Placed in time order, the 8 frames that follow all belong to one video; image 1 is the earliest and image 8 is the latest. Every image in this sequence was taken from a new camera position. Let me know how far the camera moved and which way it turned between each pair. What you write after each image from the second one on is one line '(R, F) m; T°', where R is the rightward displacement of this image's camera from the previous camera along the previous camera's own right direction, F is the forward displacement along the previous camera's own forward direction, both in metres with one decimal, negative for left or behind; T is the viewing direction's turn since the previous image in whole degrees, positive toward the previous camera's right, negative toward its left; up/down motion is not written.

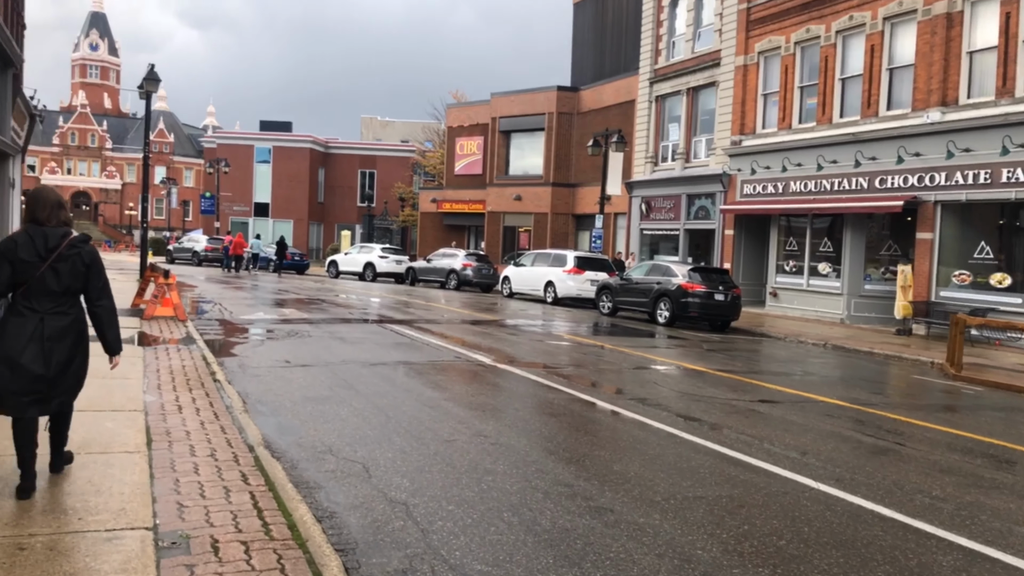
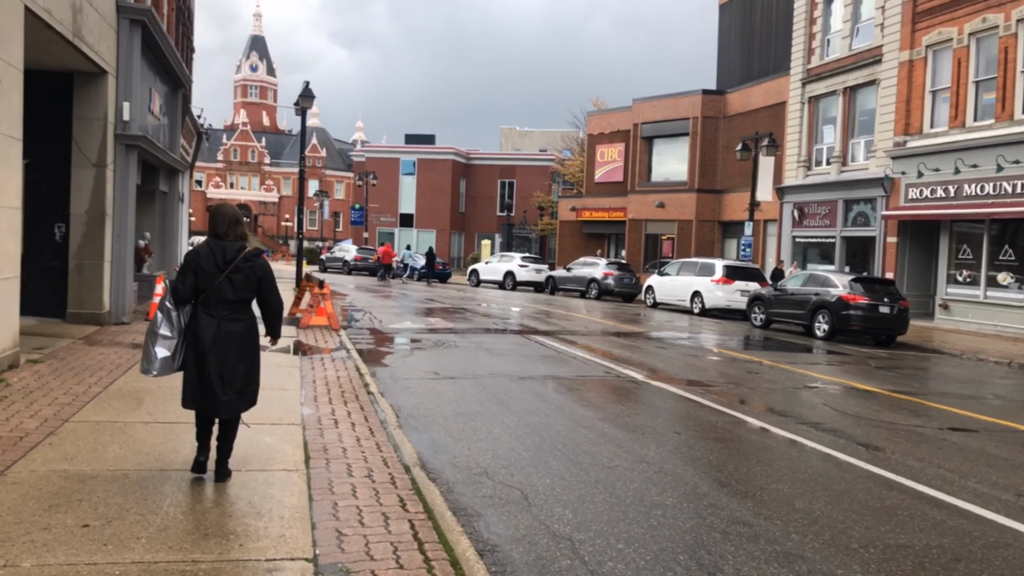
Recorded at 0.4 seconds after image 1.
(-0.2, +0.4) m; -9°
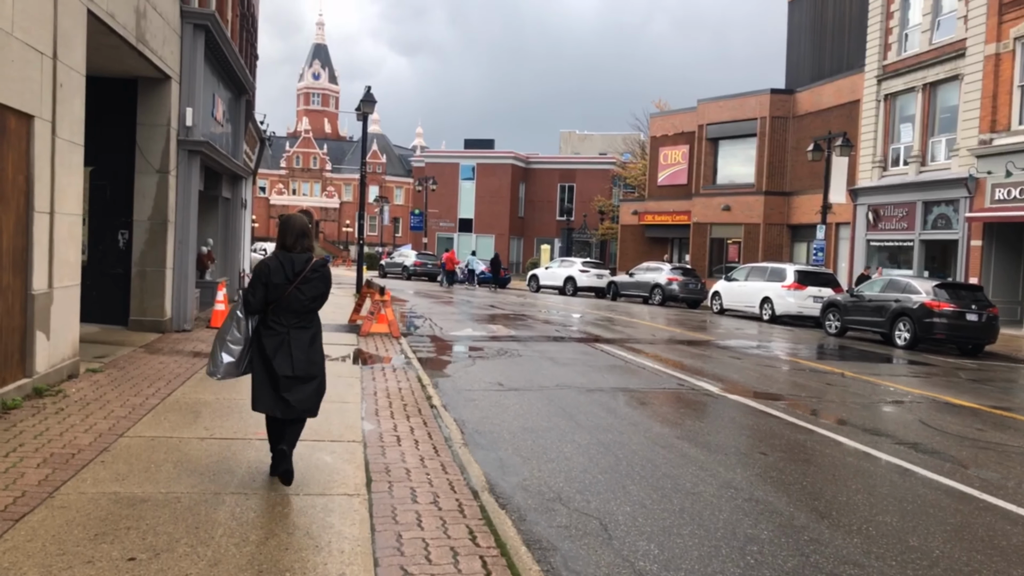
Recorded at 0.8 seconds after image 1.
(-0.1, +0.5) m; -4°
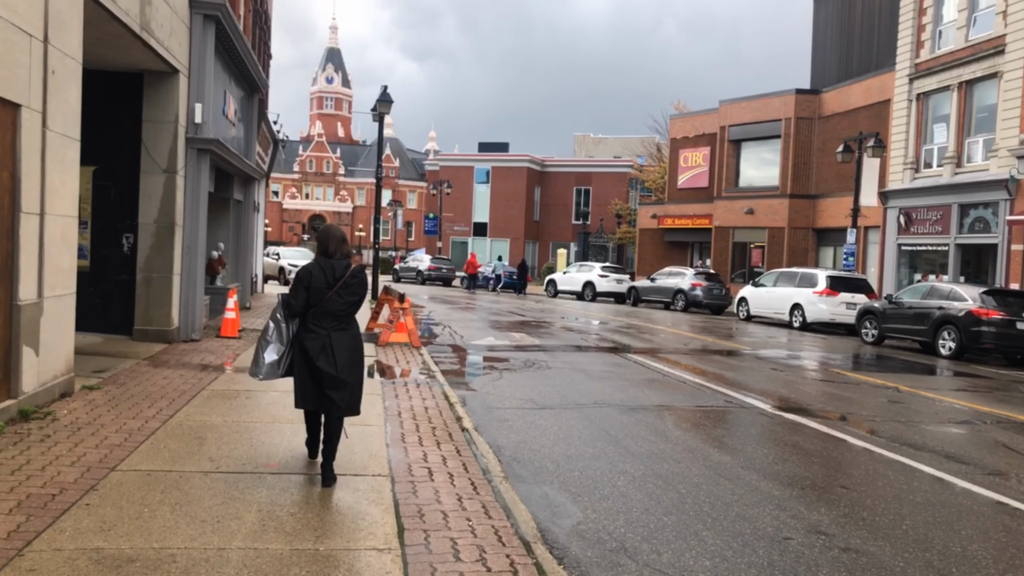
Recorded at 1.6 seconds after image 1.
(-0.3, +0.8) m; -1°
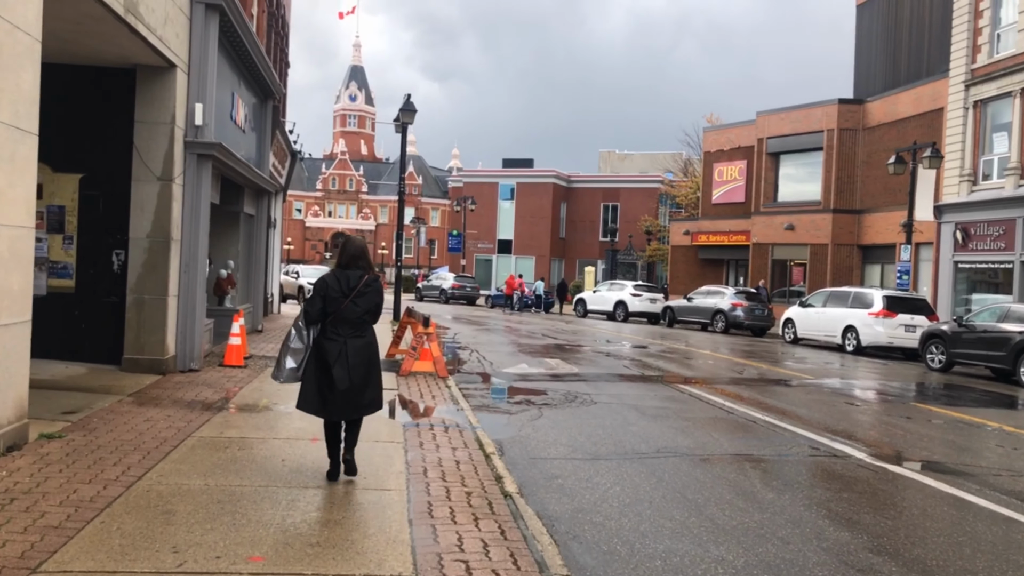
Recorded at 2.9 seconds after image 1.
(-0.2, +1.5) m; -1°
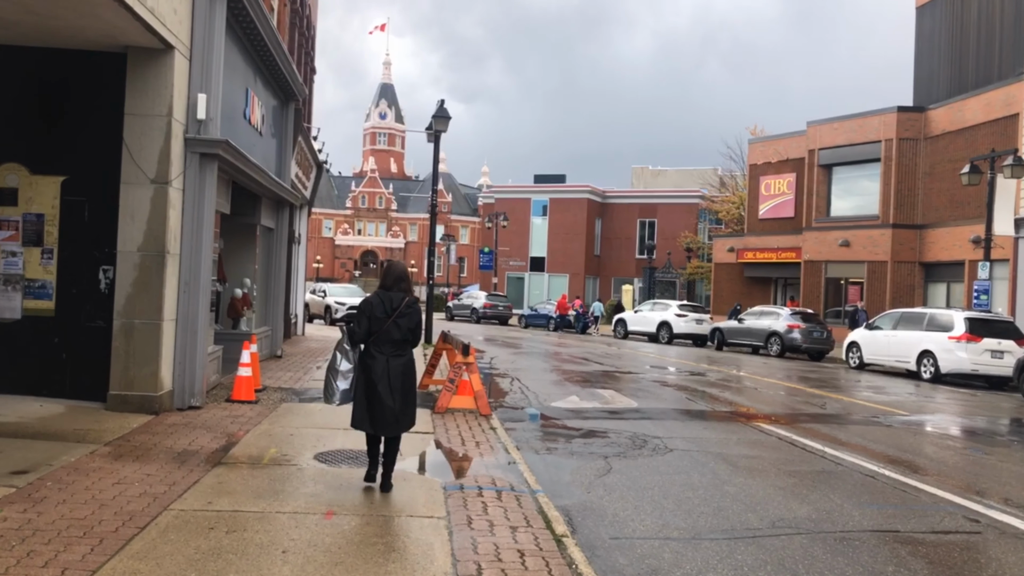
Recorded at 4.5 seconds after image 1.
(-0.3, +1.8) m; -2°
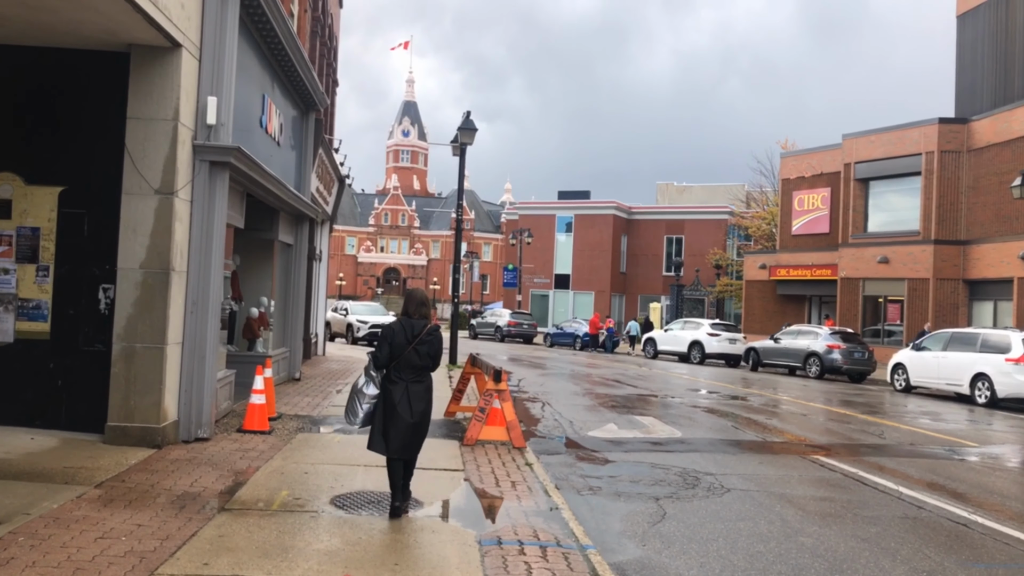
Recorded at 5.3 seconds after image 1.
(-0.2, +0.9) m; -1°
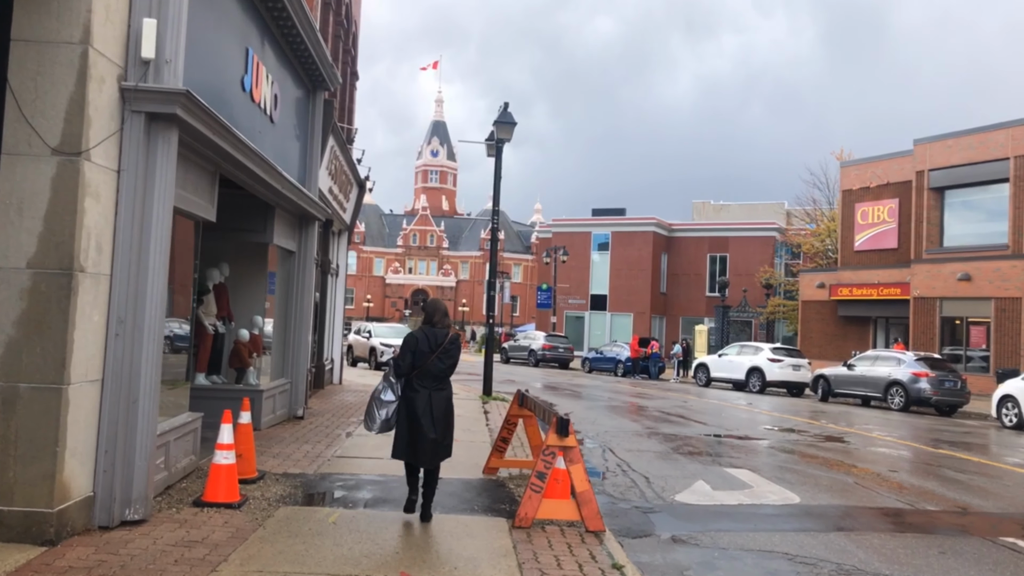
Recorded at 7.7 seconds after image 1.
(-0.3, +2.8) m; -2°
